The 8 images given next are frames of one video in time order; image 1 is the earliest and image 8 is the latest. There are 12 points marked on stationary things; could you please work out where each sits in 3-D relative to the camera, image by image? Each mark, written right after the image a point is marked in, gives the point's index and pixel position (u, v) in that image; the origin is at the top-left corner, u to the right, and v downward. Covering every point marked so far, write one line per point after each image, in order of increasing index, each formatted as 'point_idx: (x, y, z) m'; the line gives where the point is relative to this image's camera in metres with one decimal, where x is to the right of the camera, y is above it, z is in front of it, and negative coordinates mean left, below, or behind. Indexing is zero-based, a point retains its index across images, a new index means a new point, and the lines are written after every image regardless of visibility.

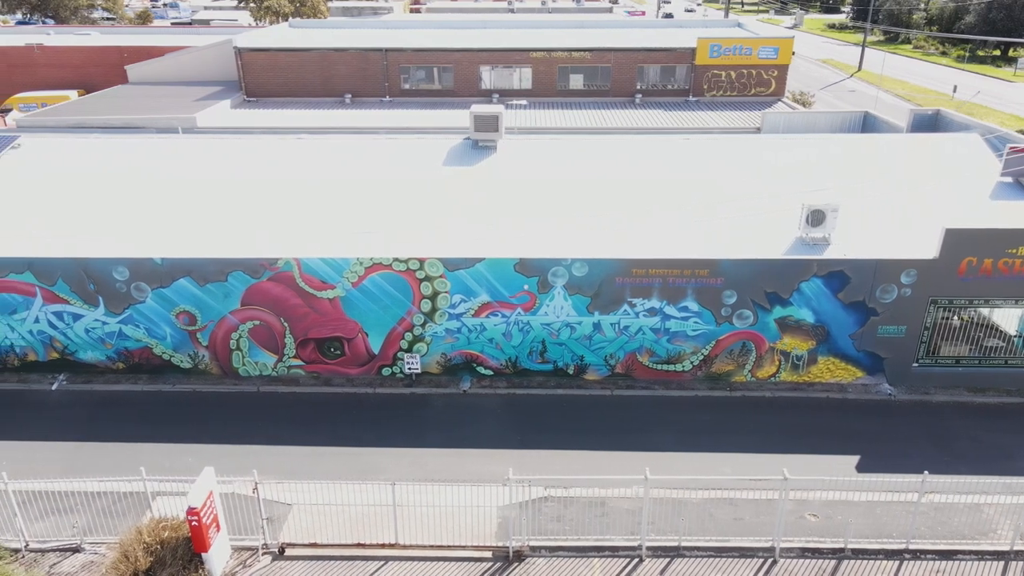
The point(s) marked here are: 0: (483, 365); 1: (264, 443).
0: (-0.6, -1.7, +16.9) m
1: (-4.9, -3.1, +15.0) m
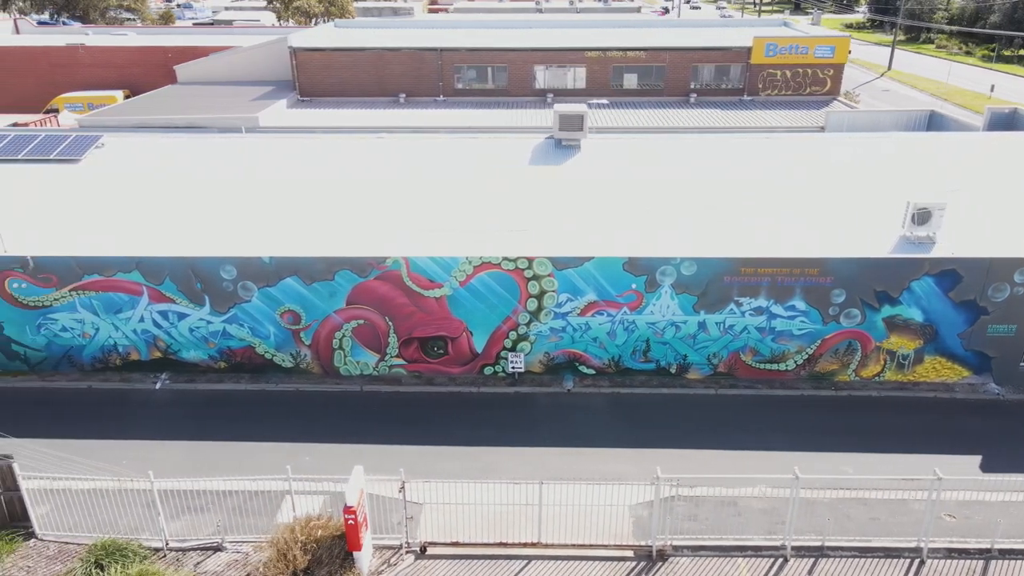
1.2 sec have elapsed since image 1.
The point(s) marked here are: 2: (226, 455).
0: (+1.7, -1.7, +16.9) m
1: (-2.6, -3.1, +15.0) m
2: (-5.5, -3.2, +14.4) m
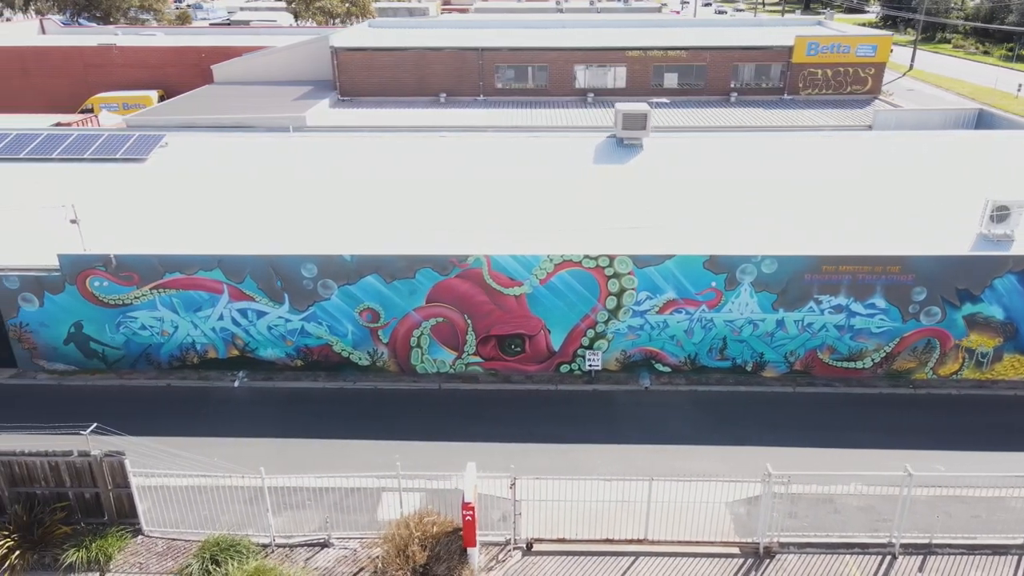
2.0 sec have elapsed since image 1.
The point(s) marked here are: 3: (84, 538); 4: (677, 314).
0: (+3.4, -1.7, +16.9) m
1: (-0.9, -3.0, +15.0) m
2: (-3.8, -3.2, +14.5) m
3: (-6.7, -3.9, +11.8) m
4: (+3.6, -0.6, +16.4) m
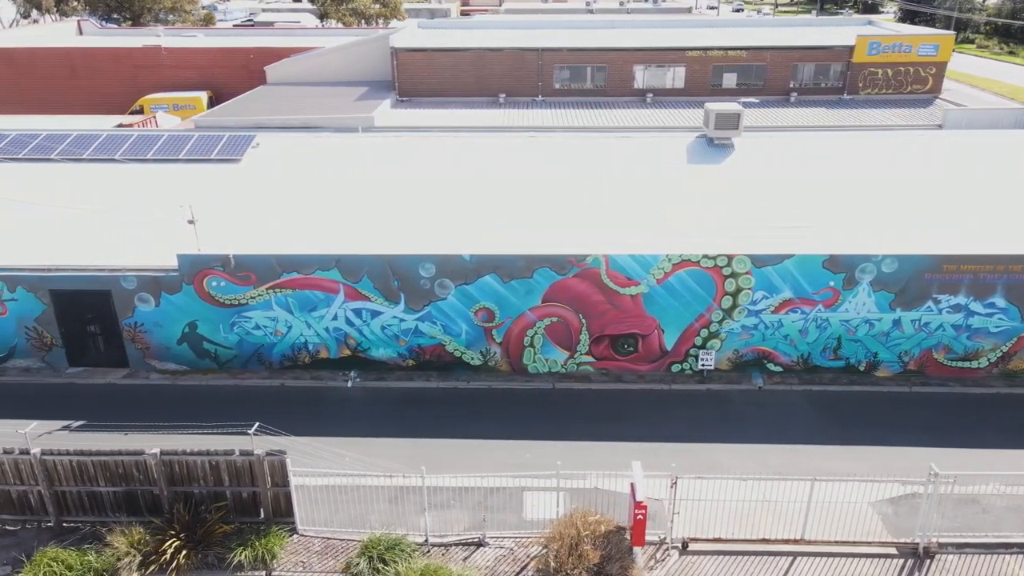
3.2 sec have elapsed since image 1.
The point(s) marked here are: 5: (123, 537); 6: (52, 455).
0: (+5.9, -1.7, +16.9) m
1: (+1.6, -3.0, +15.0) m
2: (-1.3, -3.2, +14.5) m
3: (-4.2, -3.9, +11.8) m
4: (+6.1, -0.6, +16.4) m
5: (-5.8, -3.8, +11.3) m
6: (-7.2, -2.6, +11.8) m
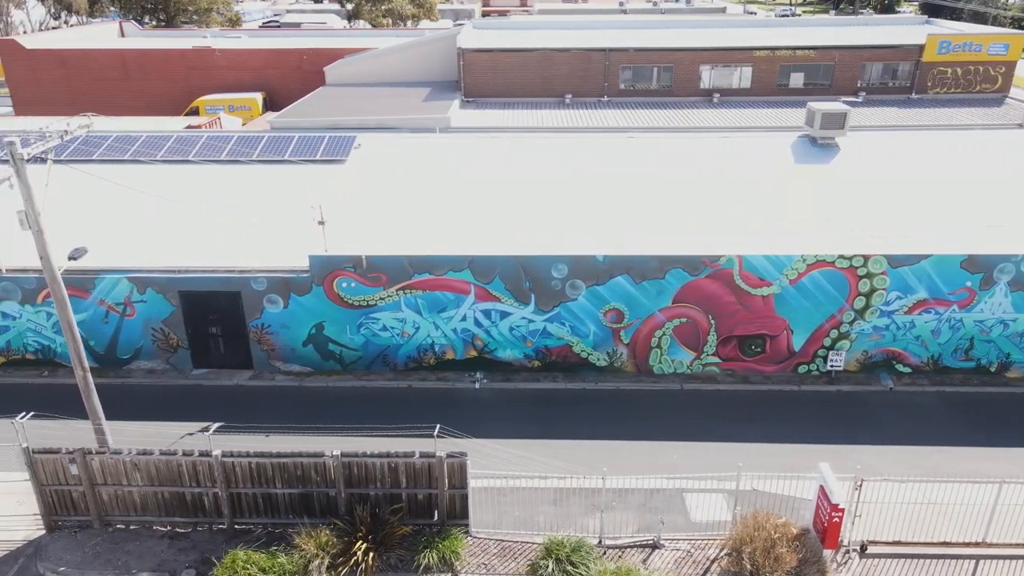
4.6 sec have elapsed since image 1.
0: (+8.7, -1.7, +16.8) m
1: (+4.4, -3.0, +14.9) m
2: (+1.5, -3.2, +14.4) m
3: (-1.4, -3.9, +11.7) m
4: (+9.0, -0.6, +16.3) m
5: (-3.0, -3.8, +11.3) m
6: (-4.4, -2.6, +11.8) m
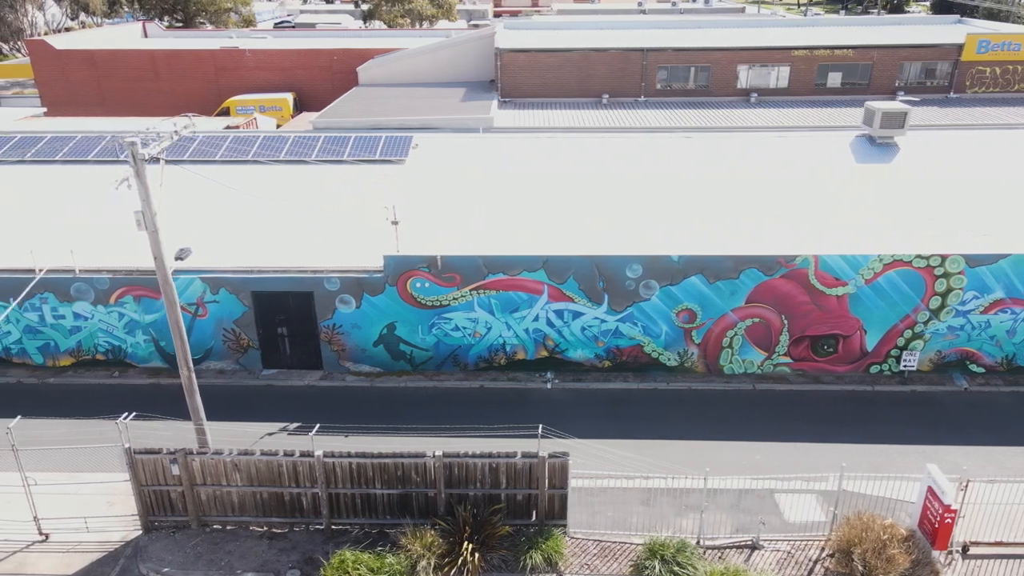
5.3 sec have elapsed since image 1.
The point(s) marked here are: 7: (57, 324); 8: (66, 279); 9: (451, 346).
0: (+10.3, -1.7, +16.7) m
1: (+6.0, -3.0, +14.9) m
2: (+3.1, -3.2, +14.4) m
3: (+0.2, -3.9, +11.7) m
4: (+10.5, -0.6, +16.2) m
5: (-1.4, -3.8, +11.3) m
6: (-2.8, -2.6, +11.7) m
7: (-10.1, -0.8, +16.7) m
8: (-9.6, +0.2, +16.1) m
9: (-1.4, -1.3, +16.9) m
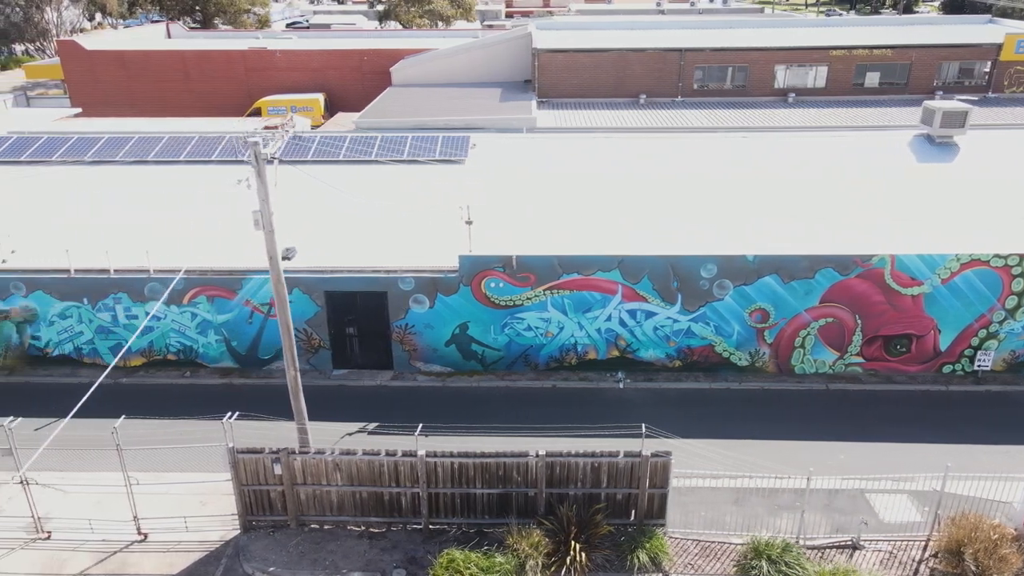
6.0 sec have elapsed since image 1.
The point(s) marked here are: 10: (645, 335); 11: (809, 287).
0: (+11.9, -1.7, +16.7) m
1: (+7.6, -3.0, +14.8) m
2: (+4.7, -3.2, +14.4) m
3: (+1.8, -3.9, +11.7) m
4: (+12.1, -0.5, +16.2) m
5: (+0.2, -3.8, +11.3) m
6: (-1.2, -2.6, +11.7) m
7: (-8.5, -0.8, +16.8) m
8: (-8.0, +0.2, +16.1) m
9: (+0.2, -1.3, +16.9) m
10: (+2.9, -1.0, +16.7) m
11: (+6.4, 0.0, +16.1) m
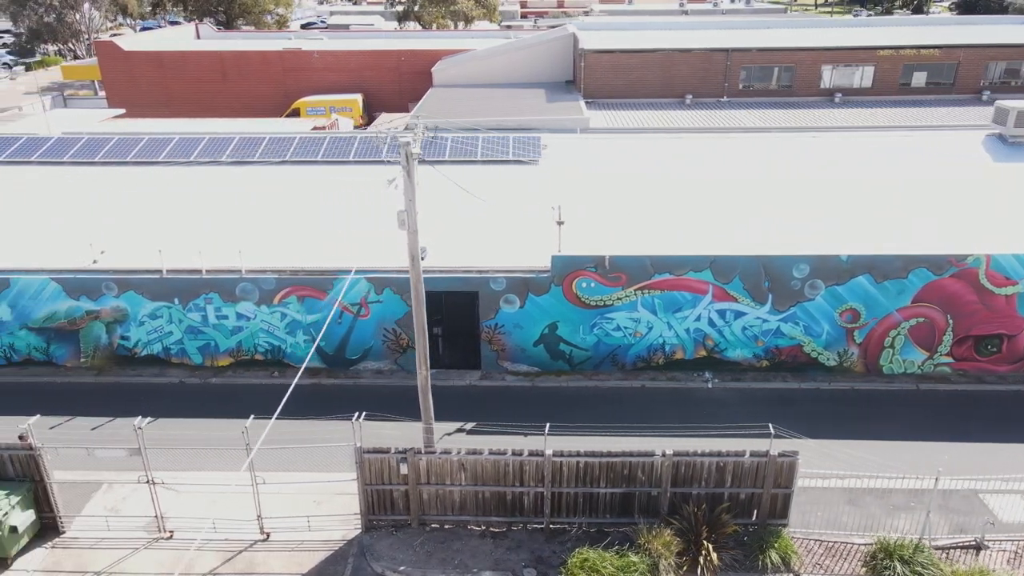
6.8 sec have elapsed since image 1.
0: (+13.9, -1.7, +16.6) m
1: (+9.6, -3.0, +14.8) m
2: (+6.7, -3.2, +14.4) m
3: (+3.8, -3.9, +11.7) m
4: (+14.1, -0.5, +16.1) m
5: (+2.1, -3.8, +11.3) m
6: (+0.7, -2.6, +11.7) m
7: (-6.6, -0.8, +16.8) m
8: (-6.0, +0.2, +16.2) m
9: (+2.2, -1.3, +16.9) m
10: (+4.9, -1.0, +16.7) m
11: (+8.4, 0.0, +16.1) m
